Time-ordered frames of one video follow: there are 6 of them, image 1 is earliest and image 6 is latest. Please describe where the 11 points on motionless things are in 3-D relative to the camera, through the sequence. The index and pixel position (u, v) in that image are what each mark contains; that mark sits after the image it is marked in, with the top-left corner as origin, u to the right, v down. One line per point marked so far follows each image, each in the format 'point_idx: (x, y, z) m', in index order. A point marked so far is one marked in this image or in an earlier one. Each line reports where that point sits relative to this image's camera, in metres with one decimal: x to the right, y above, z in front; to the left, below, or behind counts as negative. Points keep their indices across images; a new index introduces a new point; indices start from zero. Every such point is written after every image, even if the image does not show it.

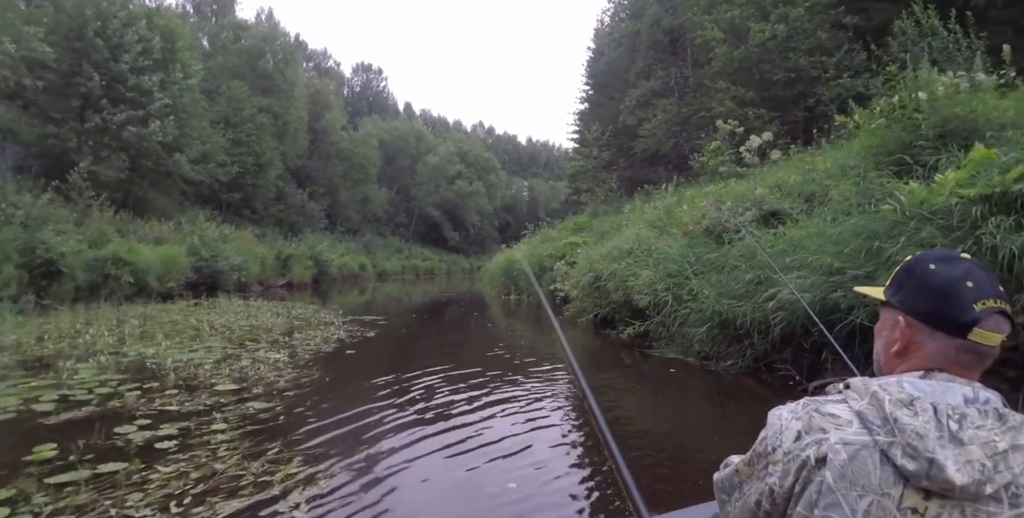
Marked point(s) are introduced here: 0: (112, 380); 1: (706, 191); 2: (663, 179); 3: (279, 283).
0: (-3.3, -1.0, +4.3) m
1: (+4.1, +1.4, +10.9) m
2: (+5.8, +3.1, +19.9) m
3: (-8.2, -0.8, +18.1) m
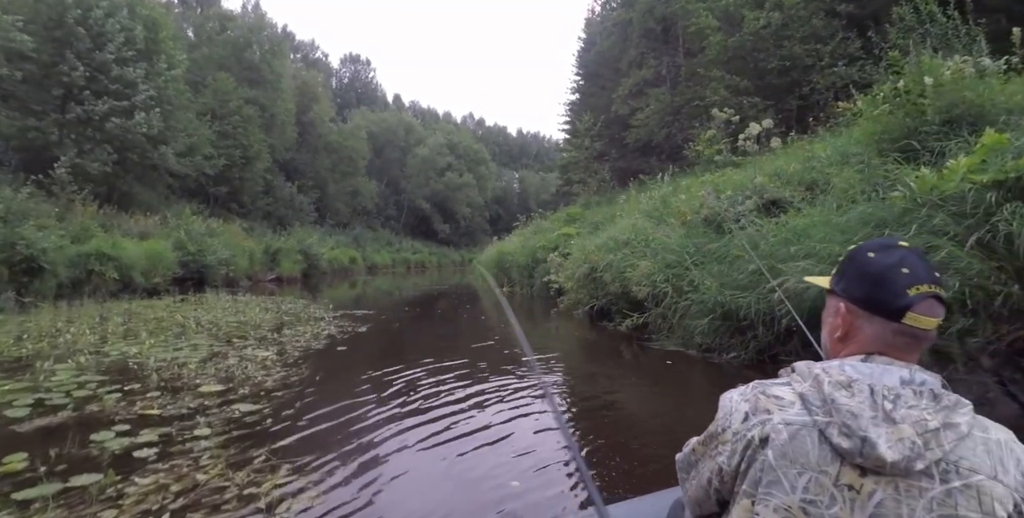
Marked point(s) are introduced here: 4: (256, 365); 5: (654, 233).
0: (-3.3, -1.0, +4.1) m
1: (+4.0, +1.6, +10.8) m
2: (+5.5, +3.5, +19.8) m
3: (-8.4, -0.6, +17.8) m
4: (-2.4, -1.0, +4.9) m
5: (+2.3, +0.4, +8.4) m
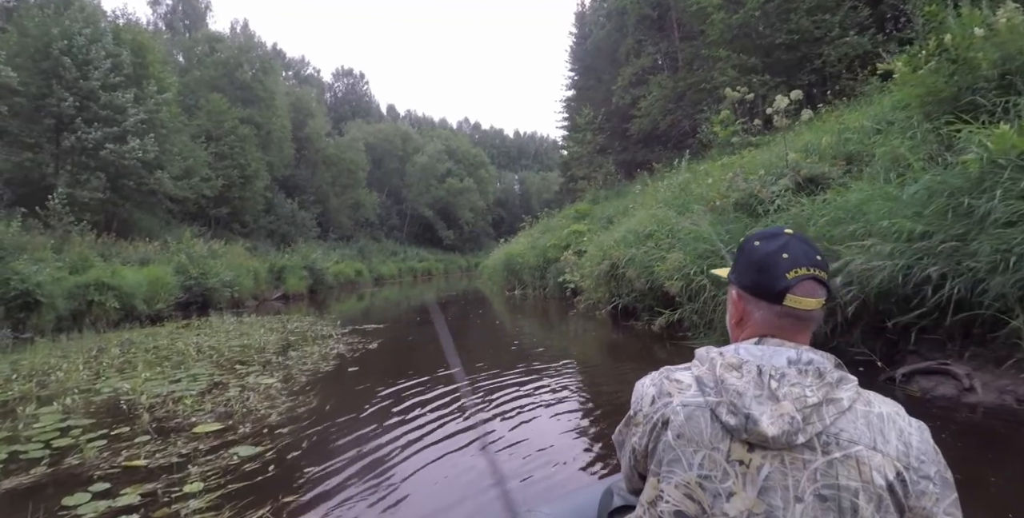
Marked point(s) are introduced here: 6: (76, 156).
0: (-3.1, -1.2, +3.6) m
1: (+4.1, +1.8, +10.3) m
2: (+5.6, +3.8, +19.3) m
3: (-8.0, -1.2, +17.4) m
4: (-2.2, -1.2, +4.4) m
5: (+2.5, +0.5, +7.9) m
6: (-14.6, +3.4, +17.1) m
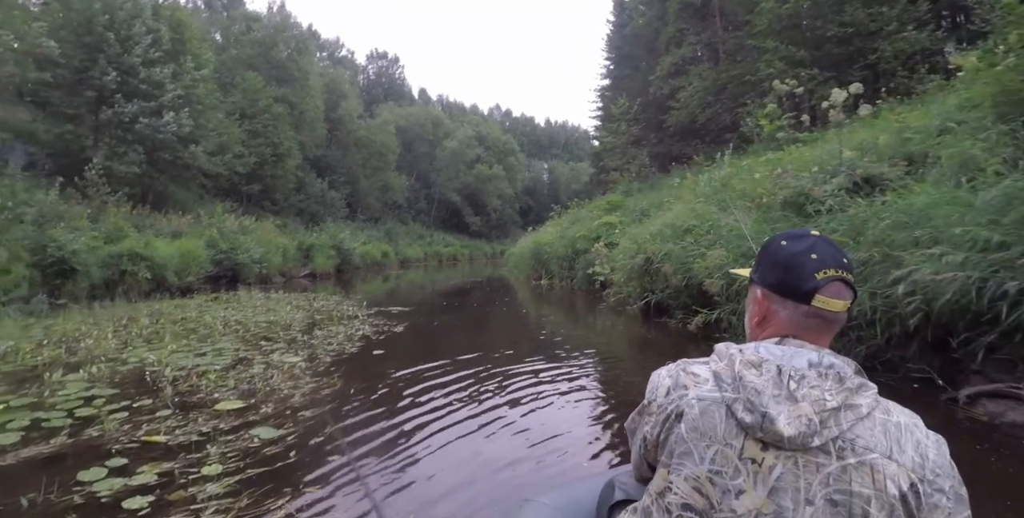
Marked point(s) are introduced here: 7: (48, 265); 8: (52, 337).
0: (-2.9, -1.0, +3.6) m
1: (+4.8, +1.9, +9.8) m
2: (+6.8, +3.9, +18.7) m
3: (-7.2, -0.5, +17.6) m
4: (-1.9, -1.0, +4.3) m
5: (+3.0, +0.6, +7.5) m
6: (-13.5, +4.5, +17.4) m
7: (-7.5, -0.1, +8.4) m
8: (-5.0, -0.9, +5.7) m
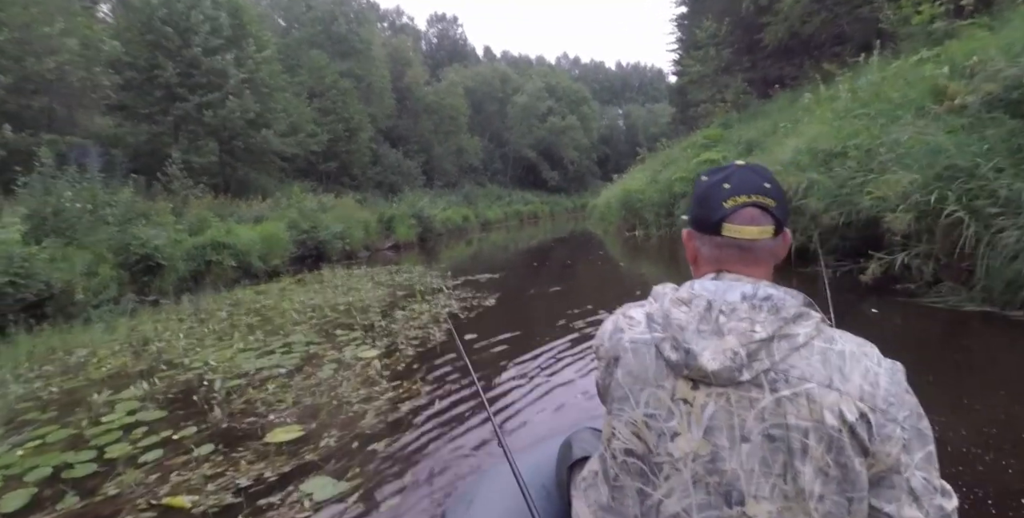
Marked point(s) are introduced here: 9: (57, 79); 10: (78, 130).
0: (-2.1, -1.0, +2.9) m
1: (+6.1, +3.0, +7.6) m
2: (+9.2, +6.0, +16.0) m
3: (-4.3, +0.5, +17.4) m
4: (-1.1, -0.8, +3.5) m
5: (+4.1, +1.4, +5.8) m
6: (-11.0, +4.9, +17.8) m
7: (-6.1, 0.0, +8.3) m
8: (-3.9, -0.8, +5.3) m
9: (-12.3, +4.9, +14.1) m
10: (-12.8, +3.9, +15.3) m
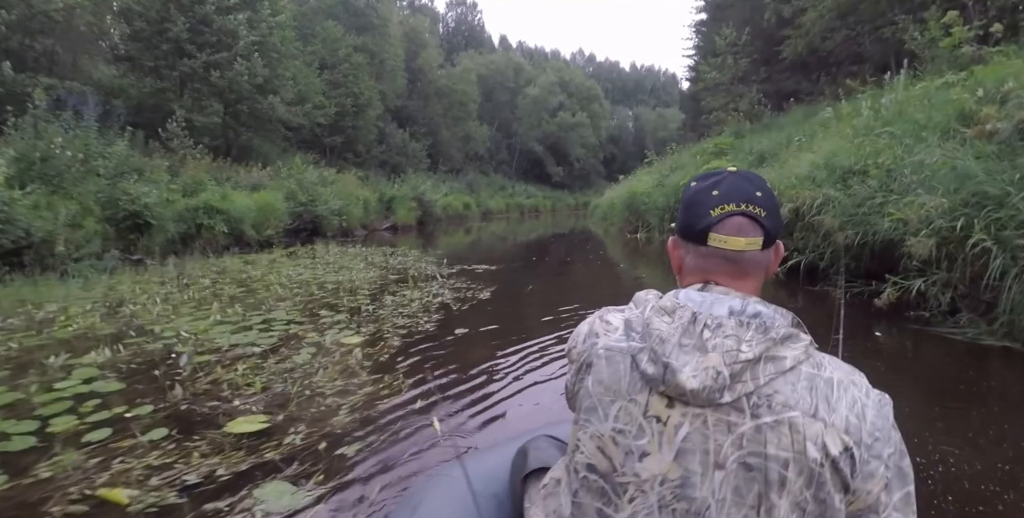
0: (-2.2, -0.7, +2.7) m
1: (+6.3, +2.5, +7.4) m
2: (+9.7, +5.3, +15.7) m
3: (-4.3, +1.1, +17.1) m
4: (-1.1, -0.7, +3.3) m
5: (+4.2, +1.1, +5.5) m
6: (-10.5, +6.1, +17.4) m
7: (-6.0, +0.7, +8.0) m
8: (-4.0, -0.4, +5.1) m
9: (-11.8, +6.2, +13.7) m
10: (-12.4, +5.2, +15.0) m
